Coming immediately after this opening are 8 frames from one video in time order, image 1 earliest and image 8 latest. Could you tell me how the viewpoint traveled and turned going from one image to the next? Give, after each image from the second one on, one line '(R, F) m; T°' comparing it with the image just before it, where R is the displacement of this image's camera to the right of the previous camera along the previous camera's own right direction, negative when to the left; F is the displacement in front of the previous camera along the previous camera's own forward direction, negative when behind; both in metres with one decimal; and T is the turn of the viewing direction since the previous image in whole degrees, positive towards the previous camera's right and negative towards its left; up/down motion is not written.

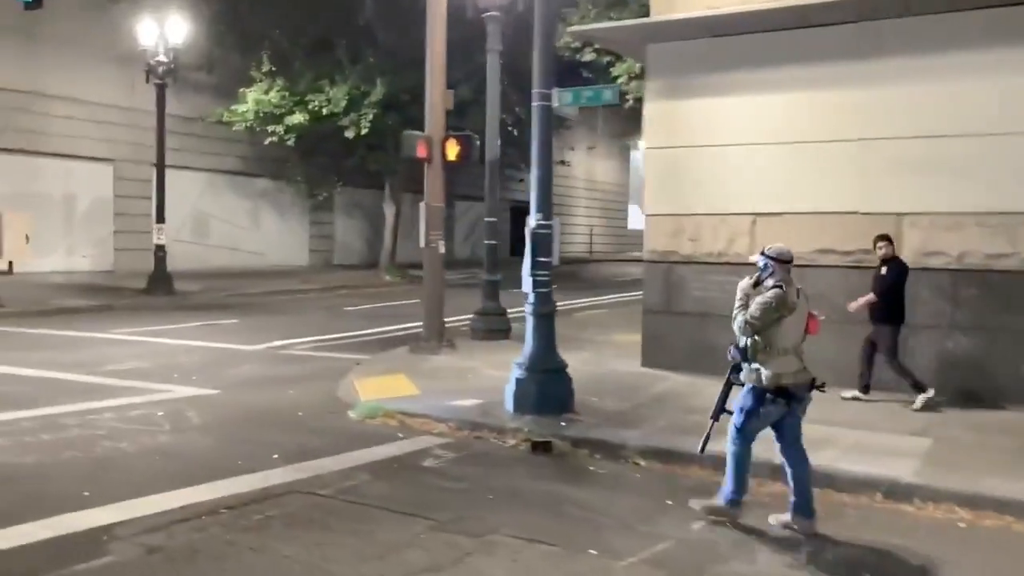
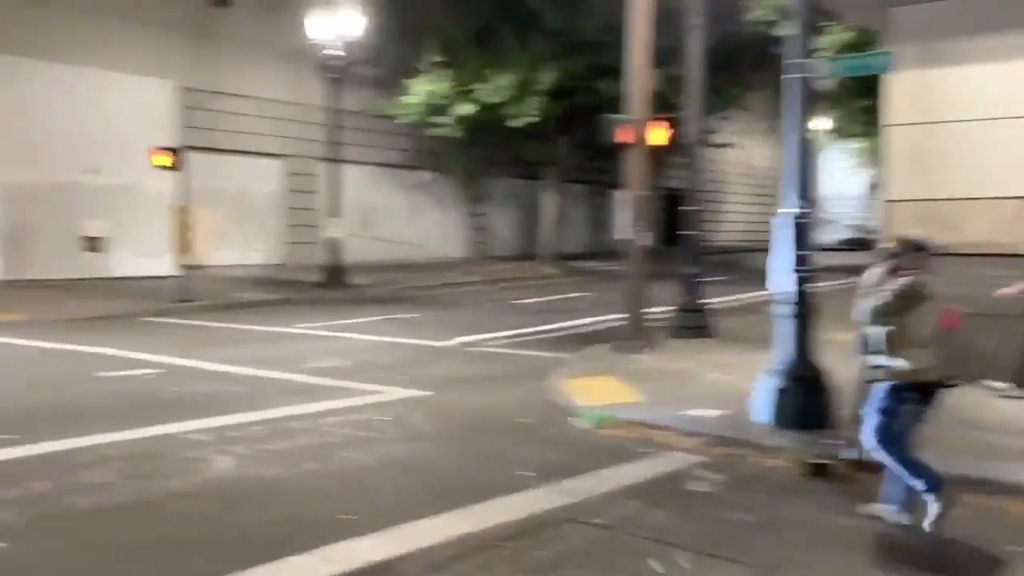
(-1.2, +0.9) m; -8°
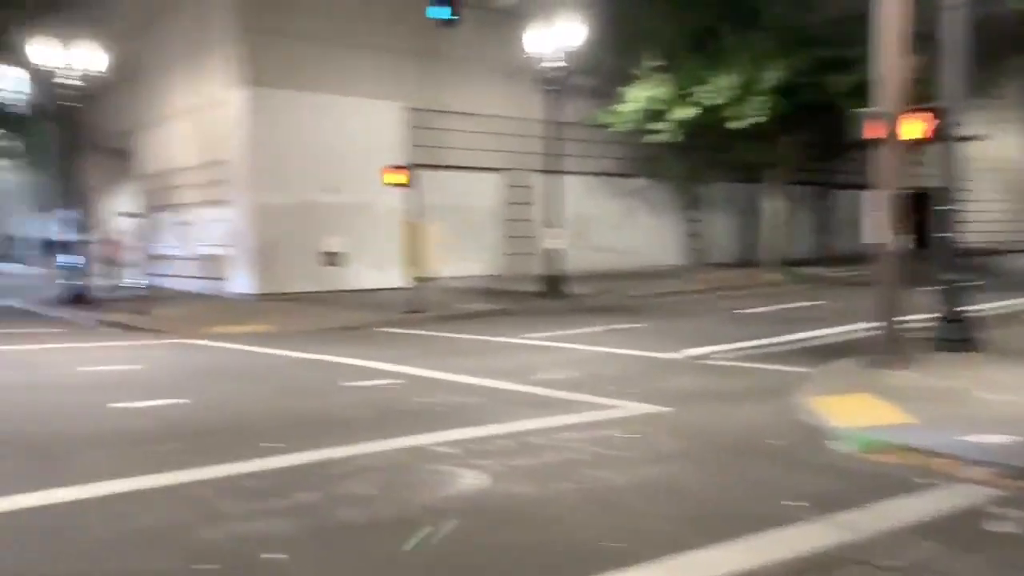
(-0.4, +0.3) m; -13°
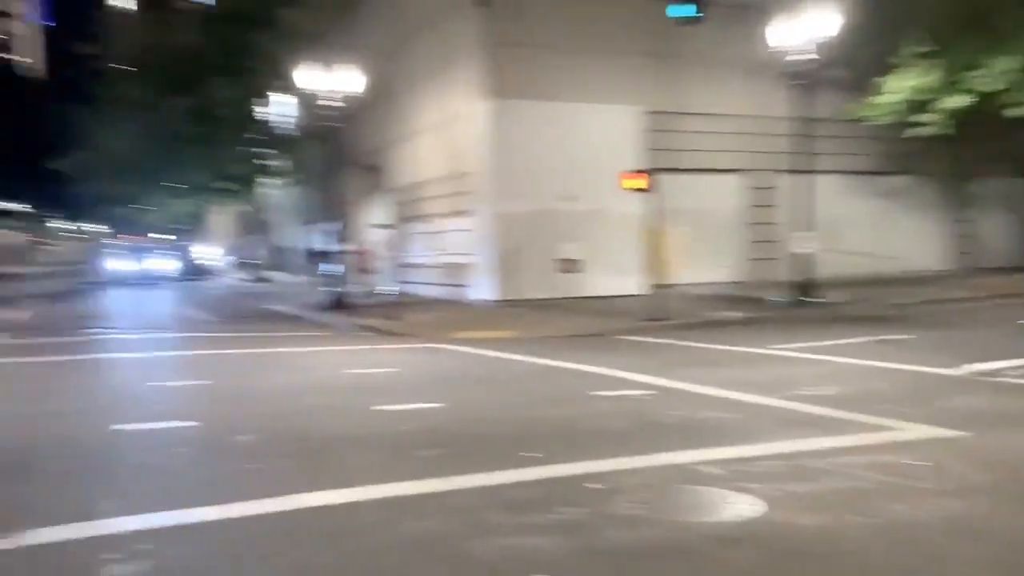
(-0.4, +0.4) m; -14°
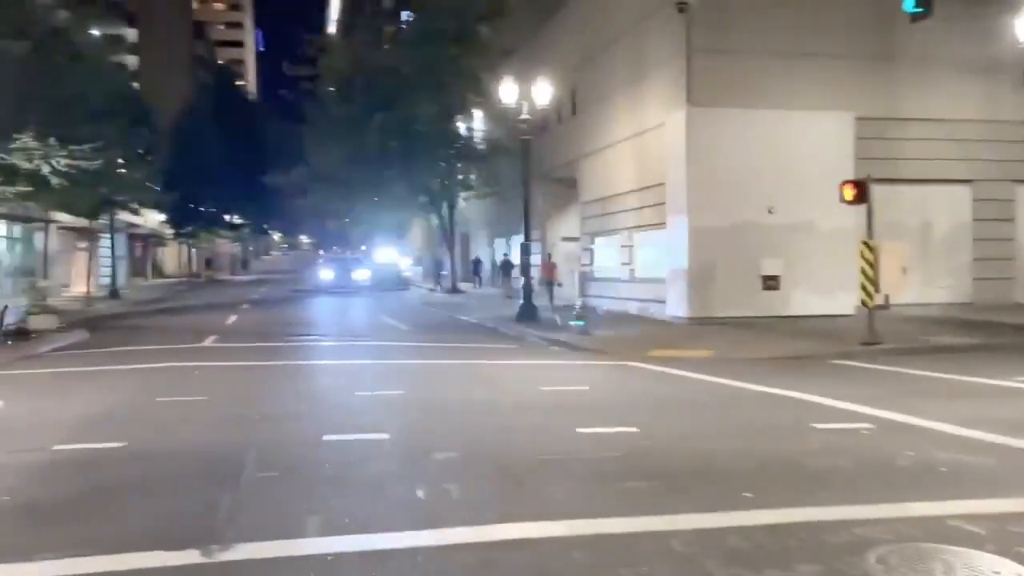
(-0.3, +0.7) m; -11°
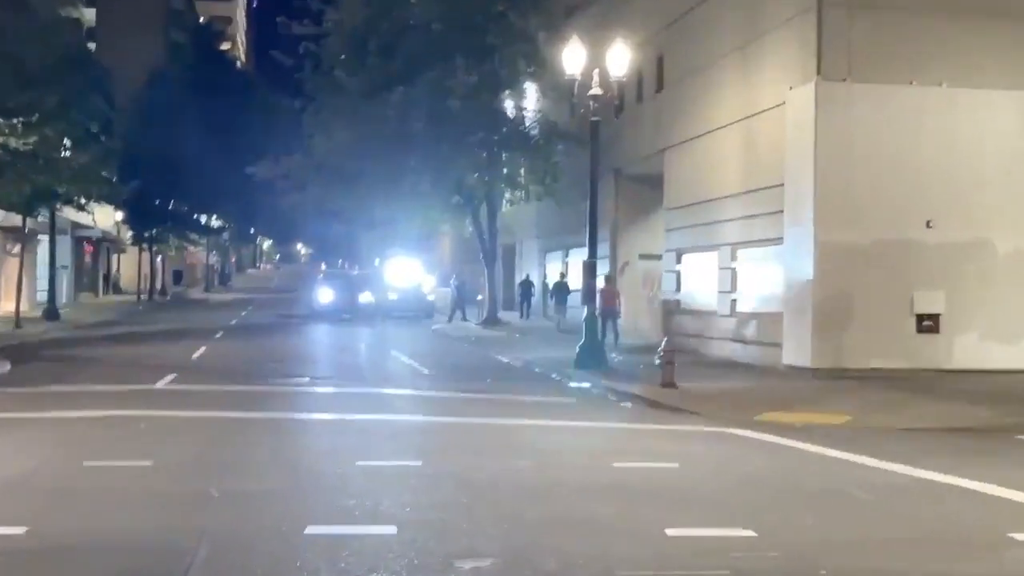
(-1.1, +9.0) m; -1°
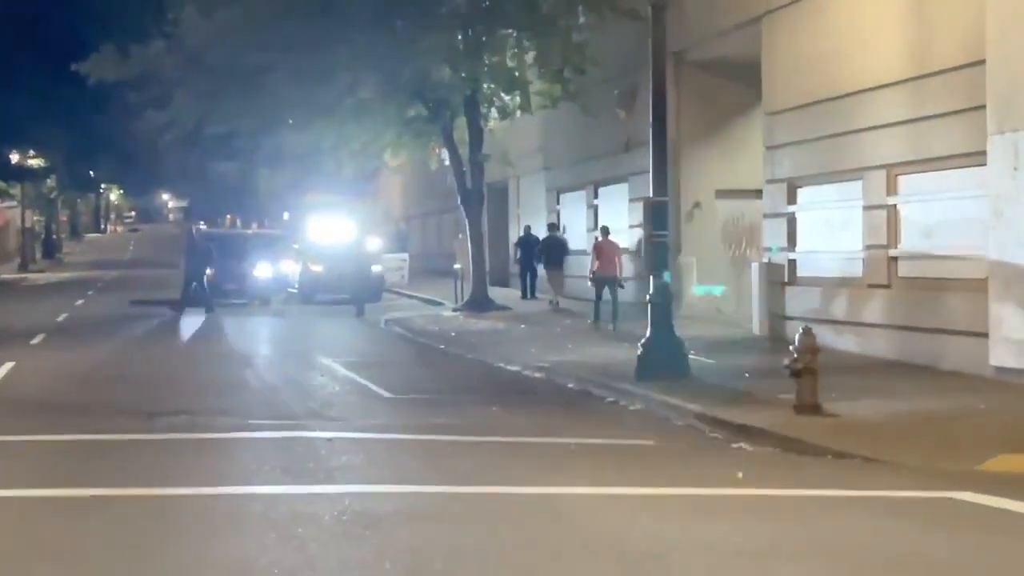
(-1.5, +10.7) m; +4°
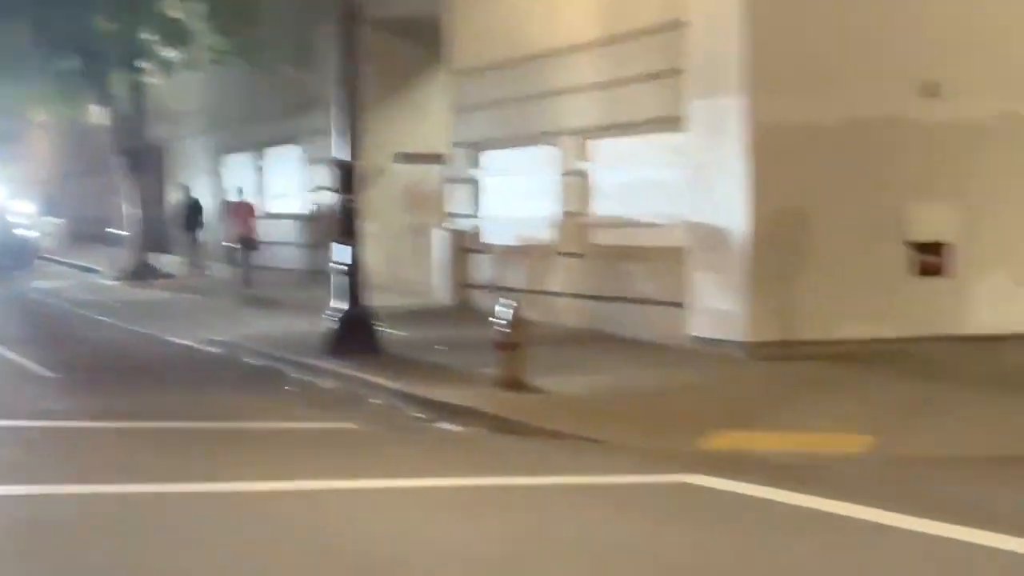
(+0.2, +1.9) m; +19°
